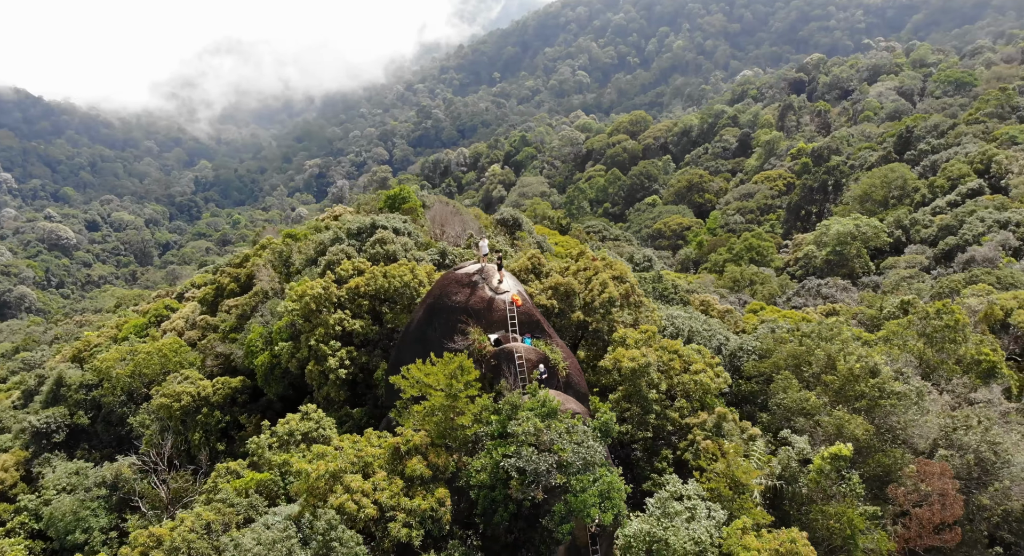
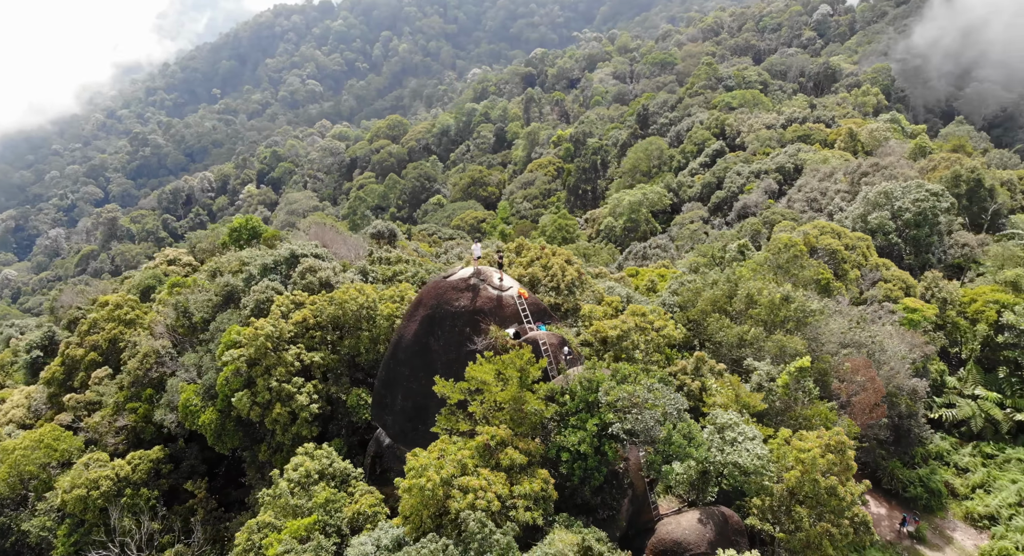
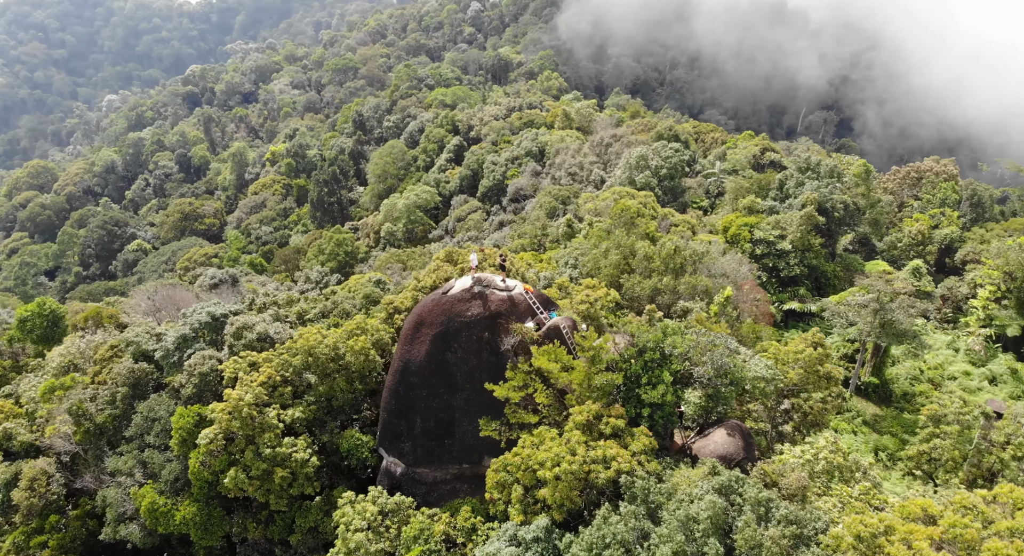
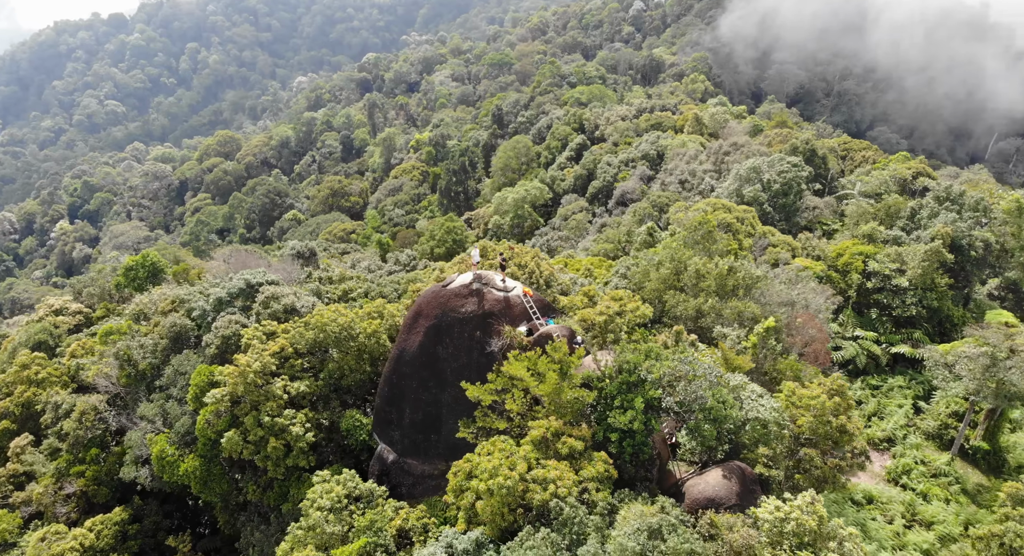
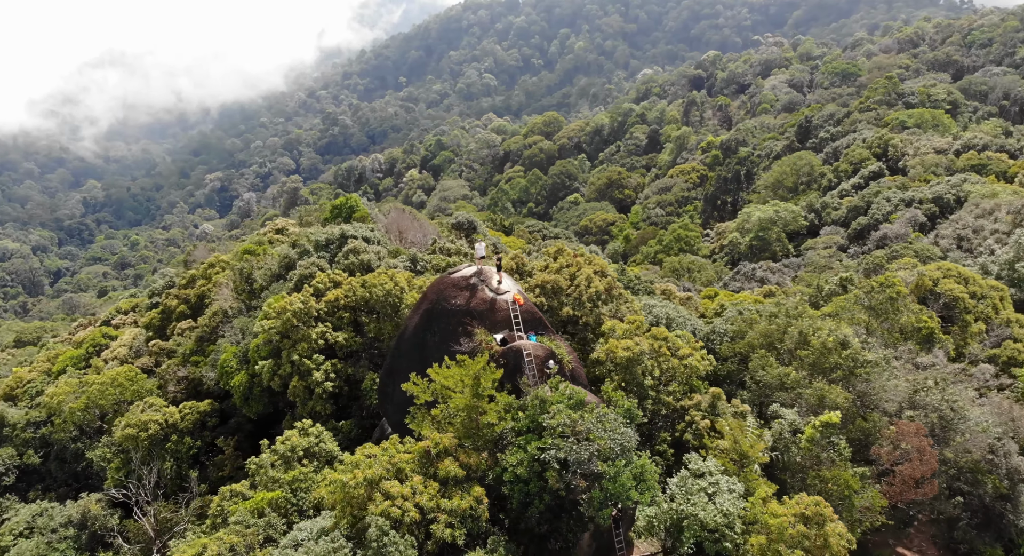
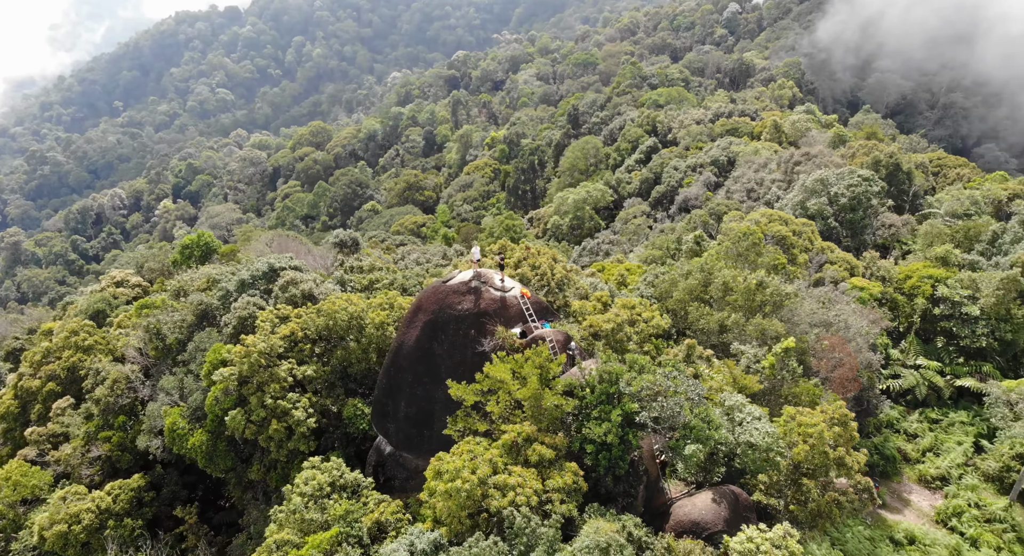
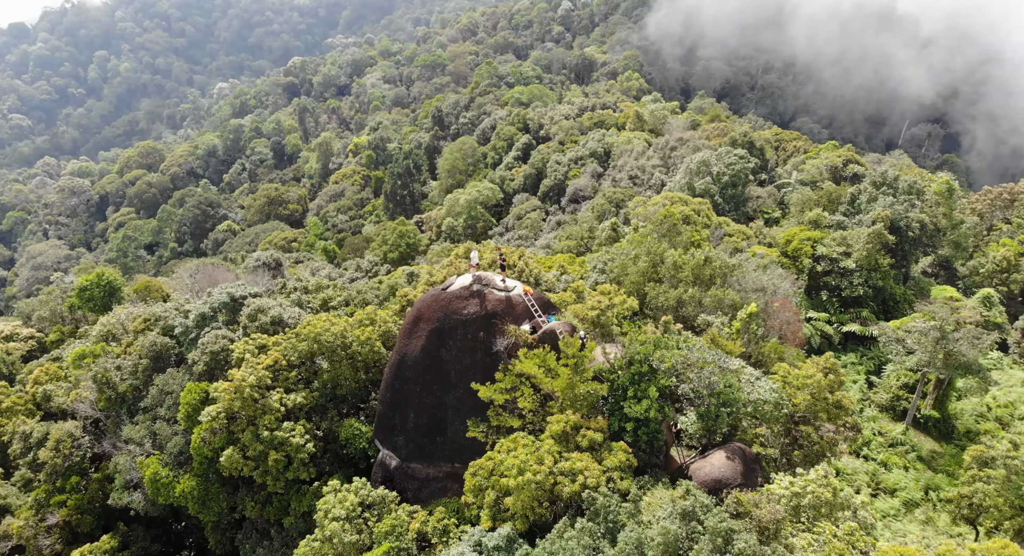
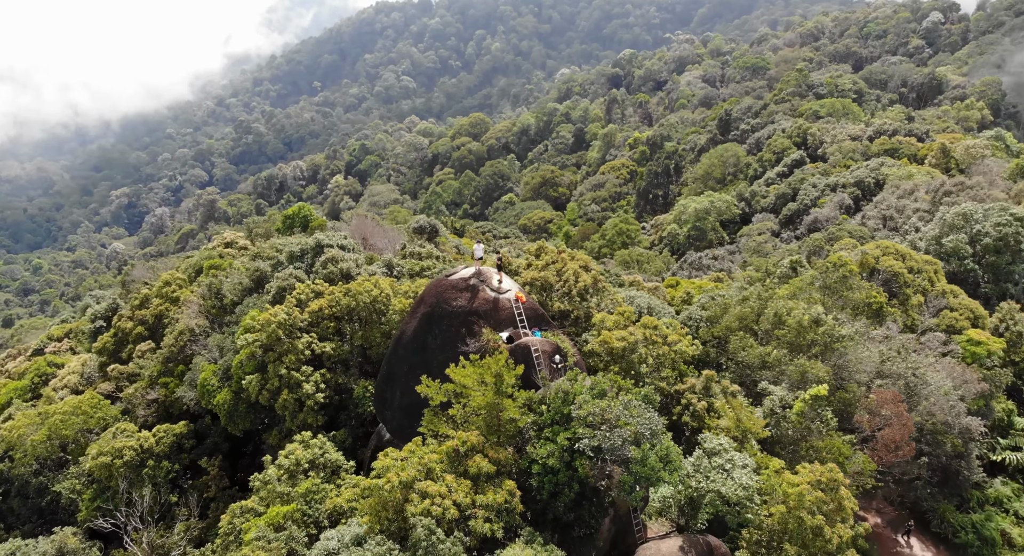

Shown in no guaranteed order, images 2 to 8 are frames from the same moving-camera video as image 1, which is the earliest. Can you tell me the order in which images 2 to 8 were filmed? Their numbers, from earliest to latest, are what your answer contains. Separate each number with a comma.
5, 8, 2, 6, 4, 7, 3
